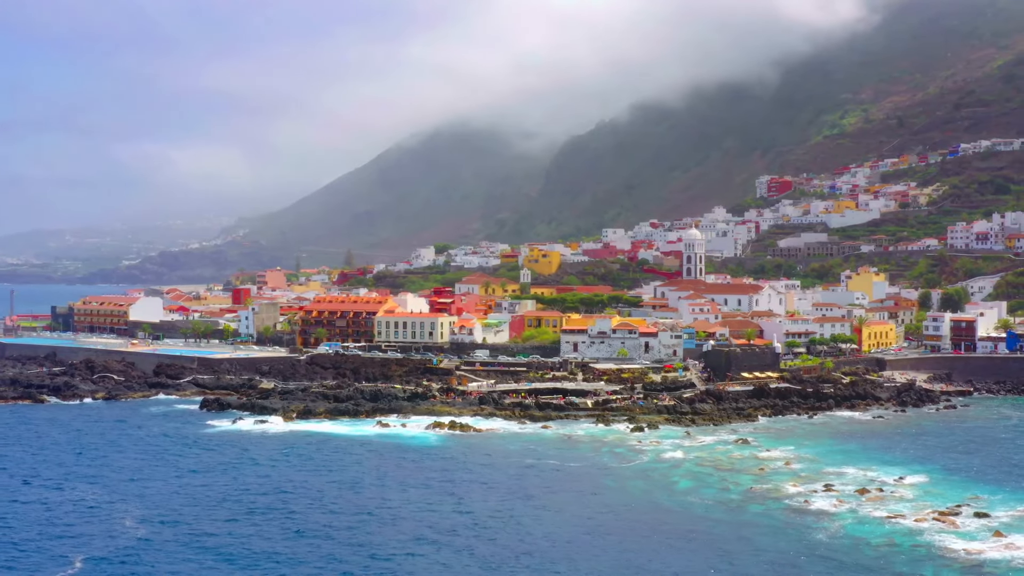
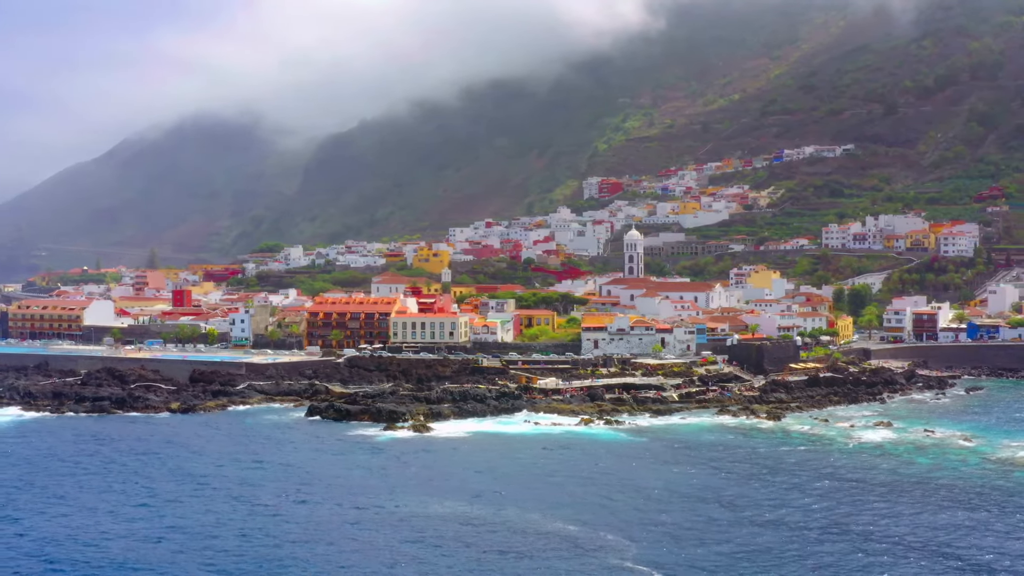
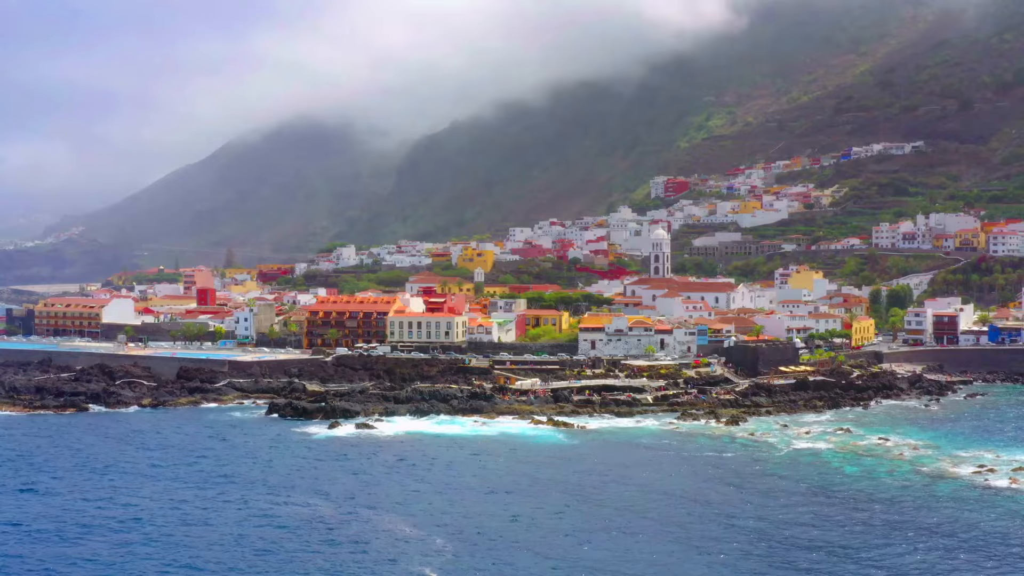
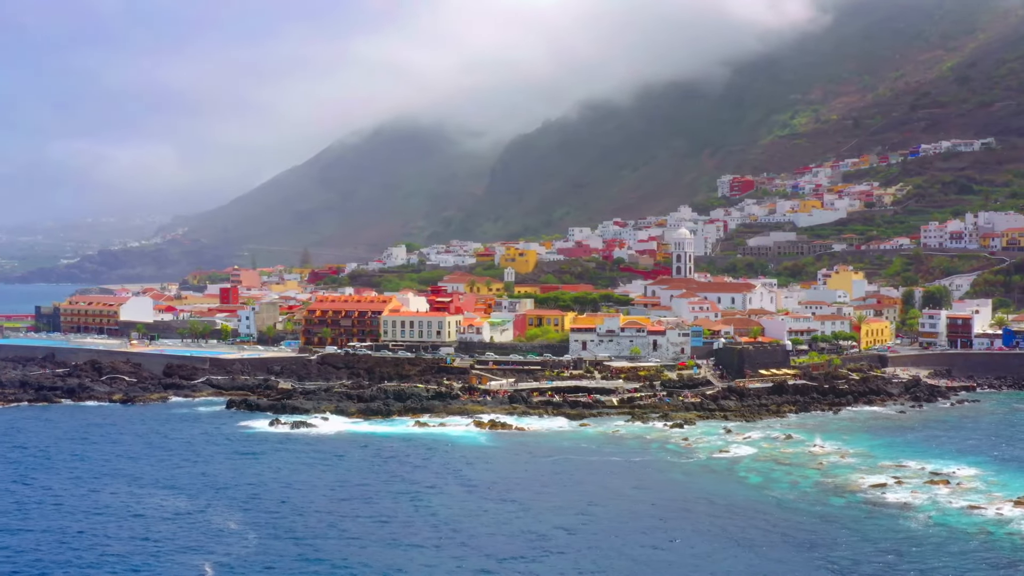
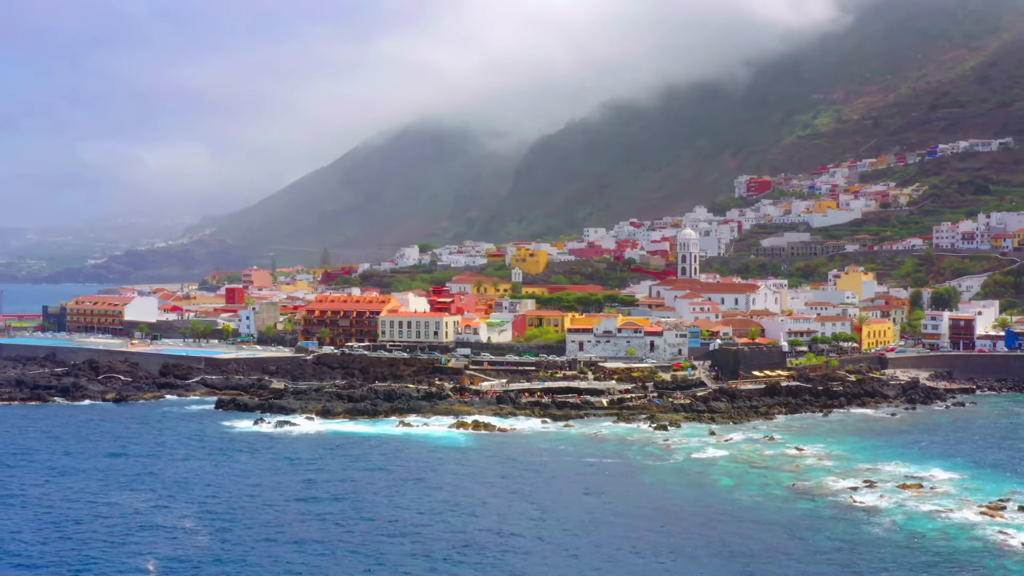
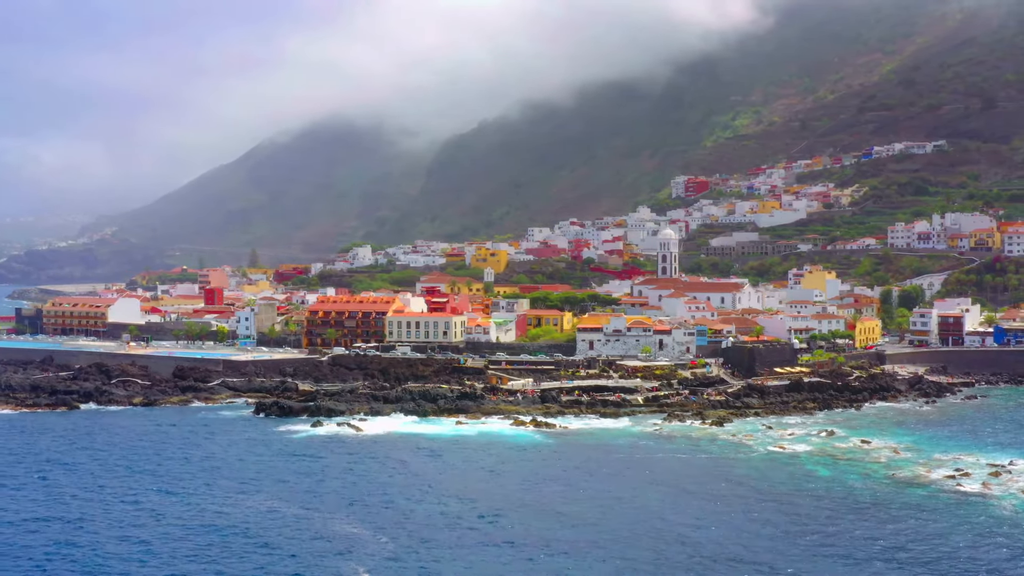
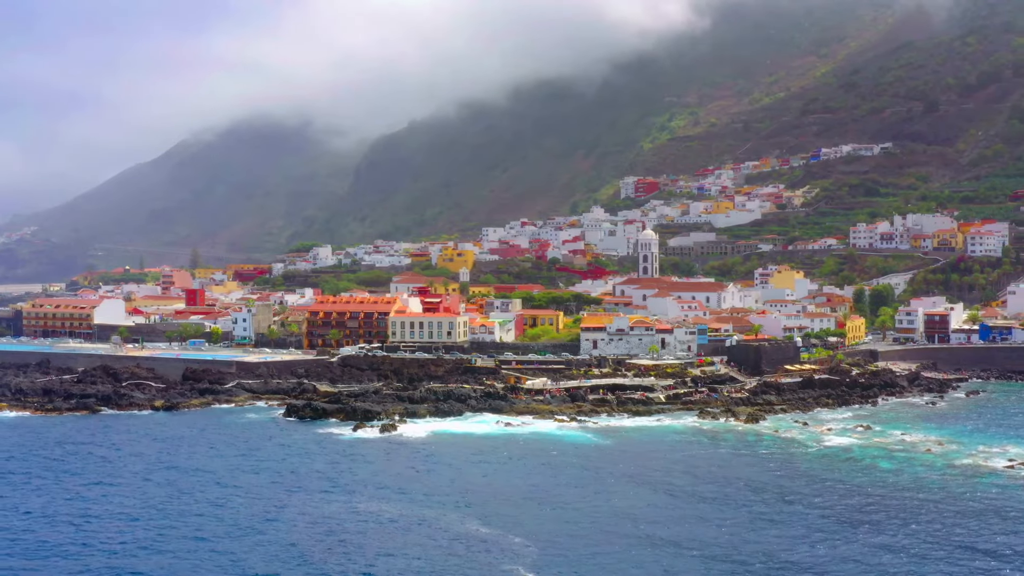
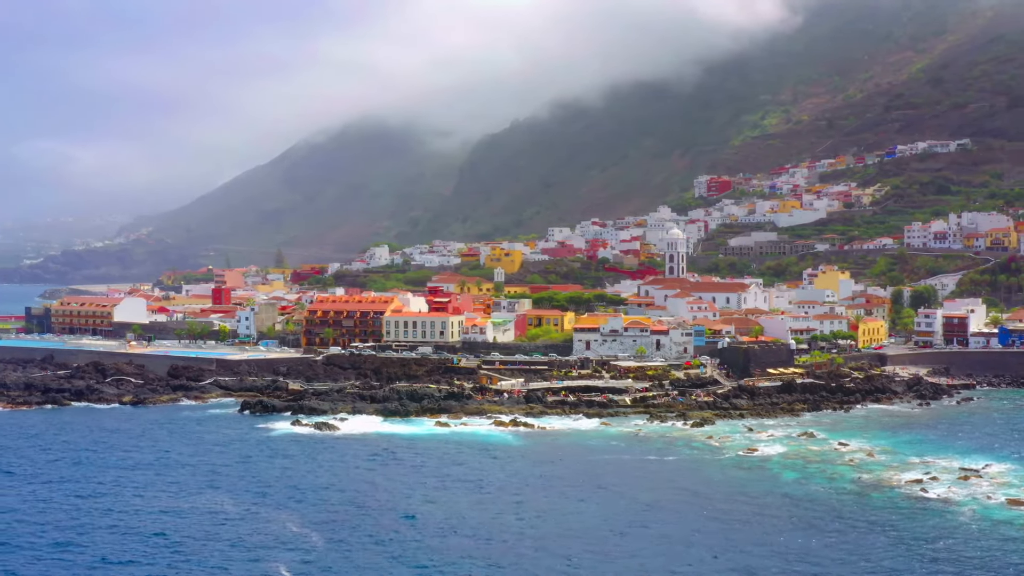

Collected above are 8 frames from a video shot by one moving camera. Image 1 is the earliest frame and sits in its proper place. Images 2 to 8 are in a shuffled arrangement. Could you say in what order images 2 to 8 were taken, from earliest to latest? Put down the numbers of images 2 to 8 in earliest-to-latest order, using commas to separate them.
5, 4, 8, 6, 3, 7, 2
